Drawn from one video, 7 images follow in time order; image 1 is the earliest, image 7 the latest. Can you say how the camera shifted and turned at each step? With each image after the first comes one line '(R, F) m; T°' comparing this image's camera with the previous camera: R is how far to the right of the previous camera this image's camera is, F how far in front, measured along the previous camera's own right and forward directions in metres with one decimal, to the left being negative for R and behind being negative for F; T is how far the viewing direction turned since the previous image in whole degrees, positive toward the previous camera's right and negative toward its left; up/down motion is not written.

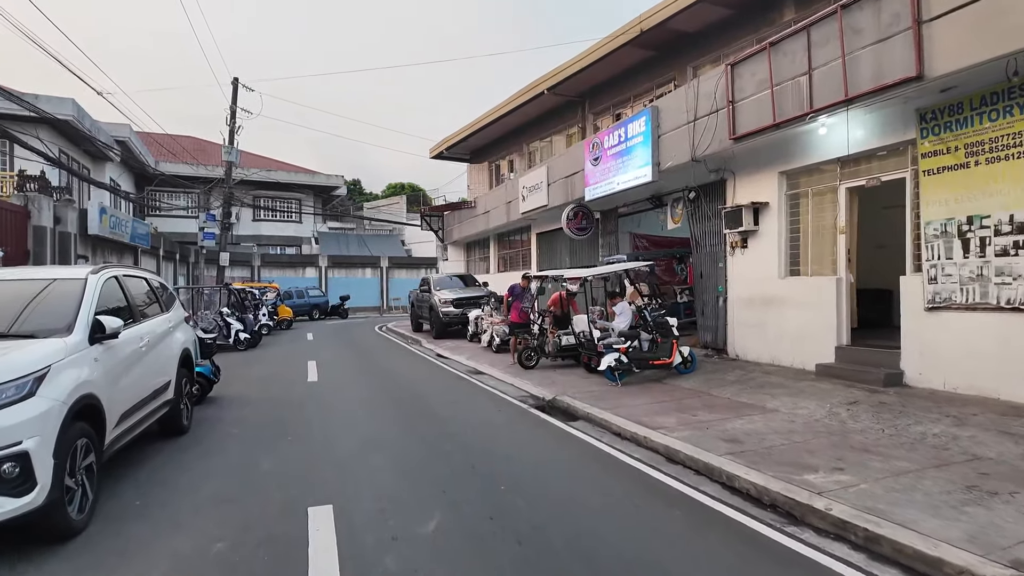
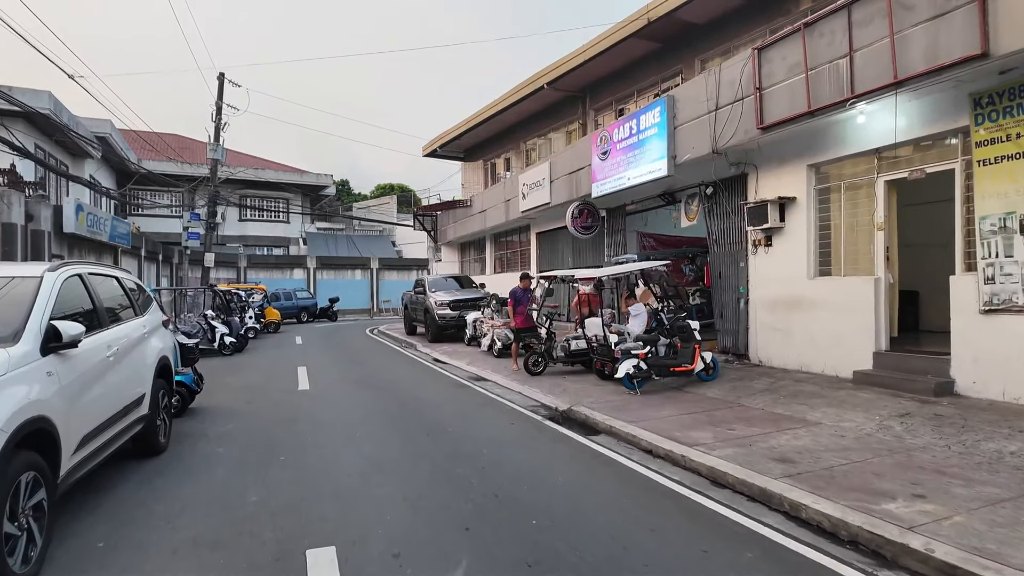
(-0.3, +0.8) m; +1°
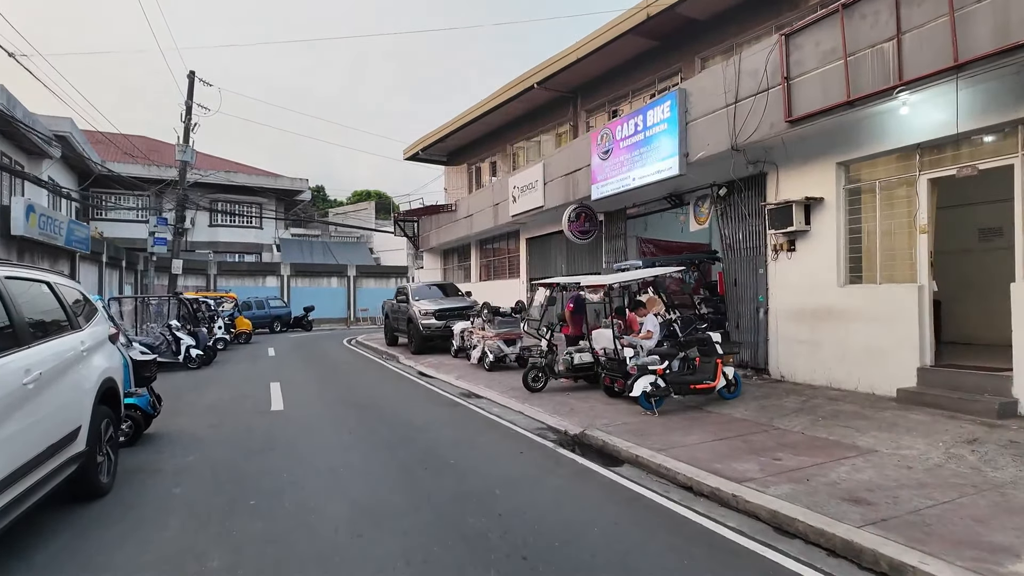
(-0.4, +1.0) m; +2°
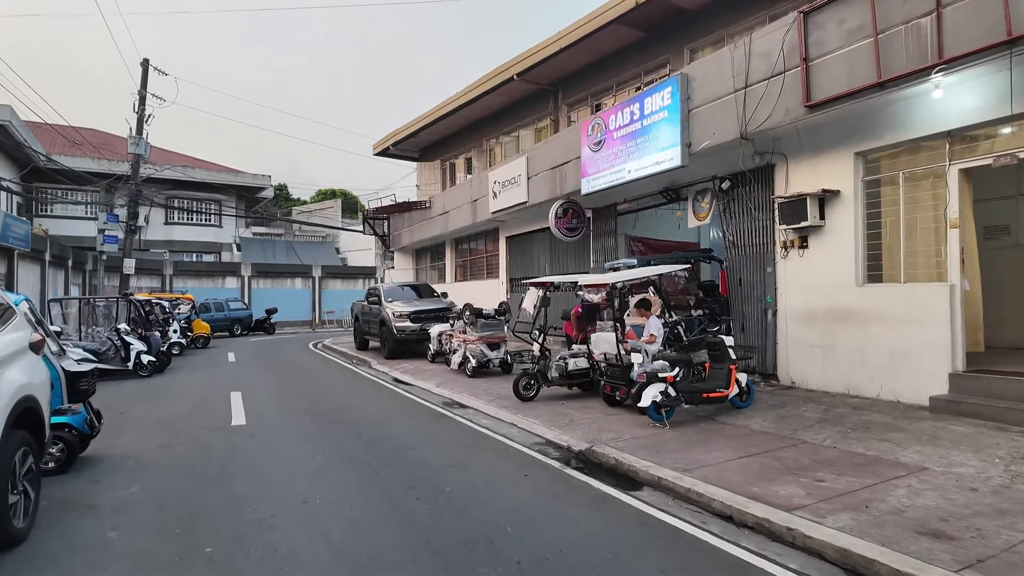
(-0.4, +0.9) m; +3°
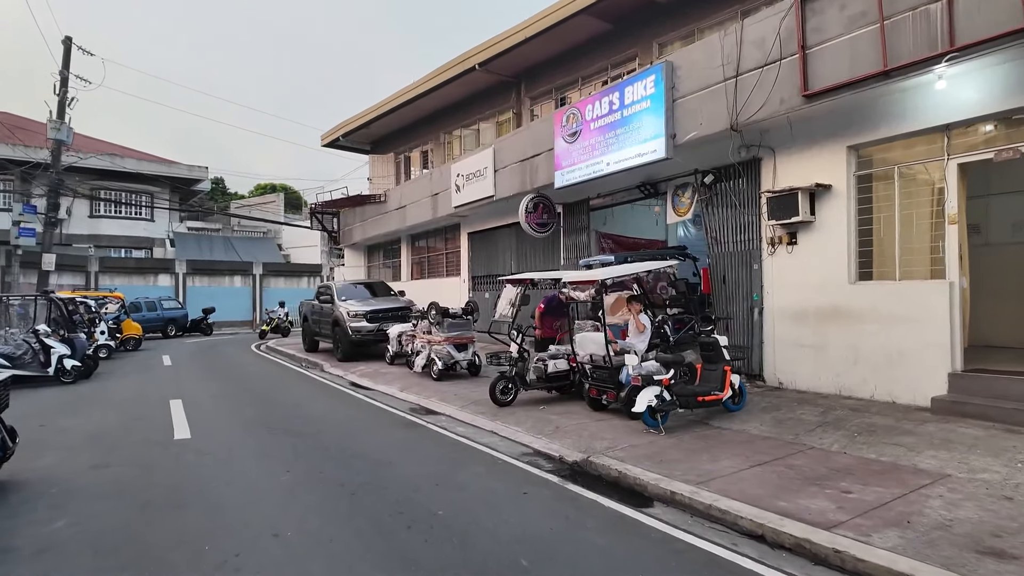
(-0.5, +0.7) m; +5°
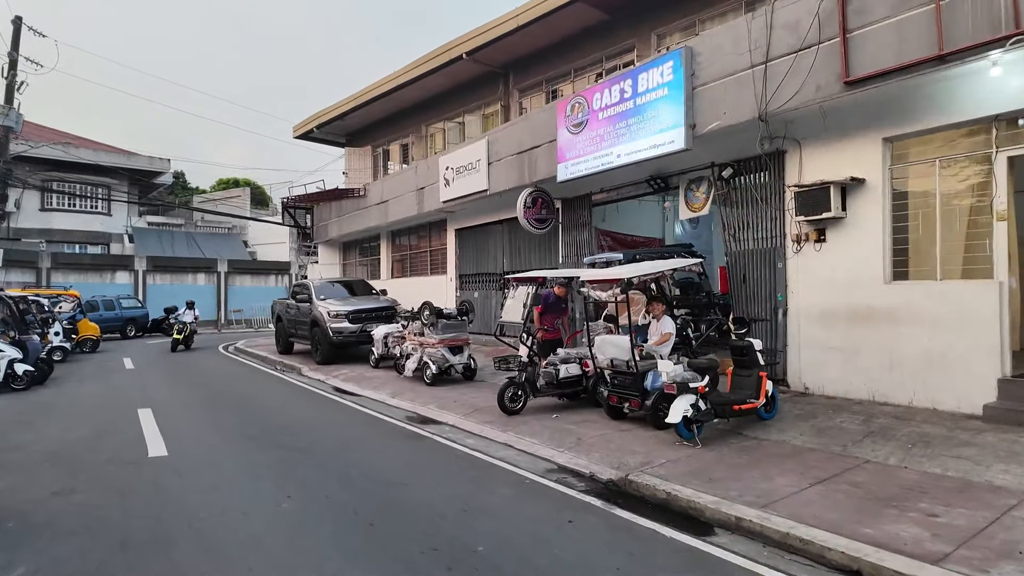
(-0.6, +0.7) m; +3°
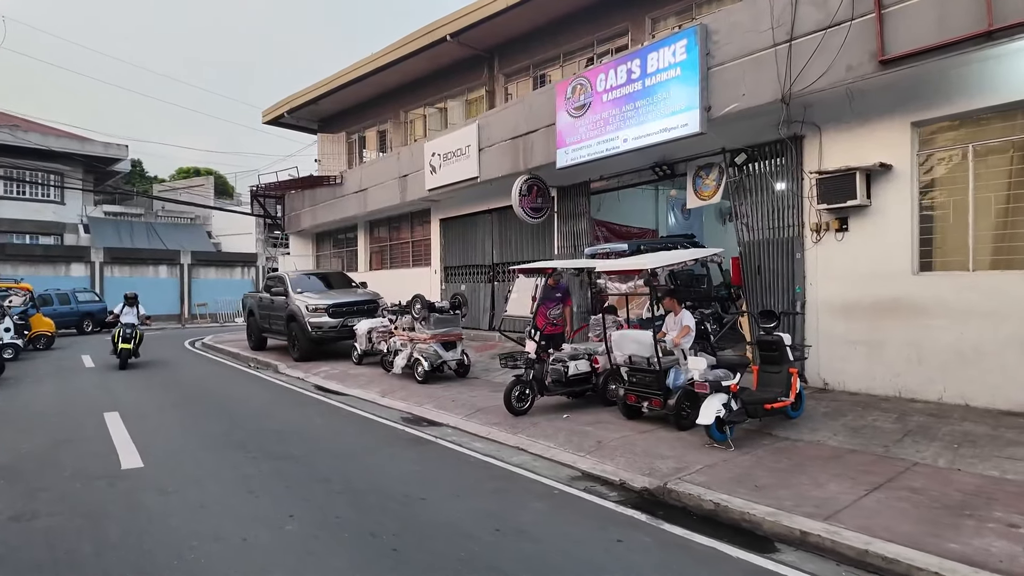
(-0.5, +0.6) m; +3°
